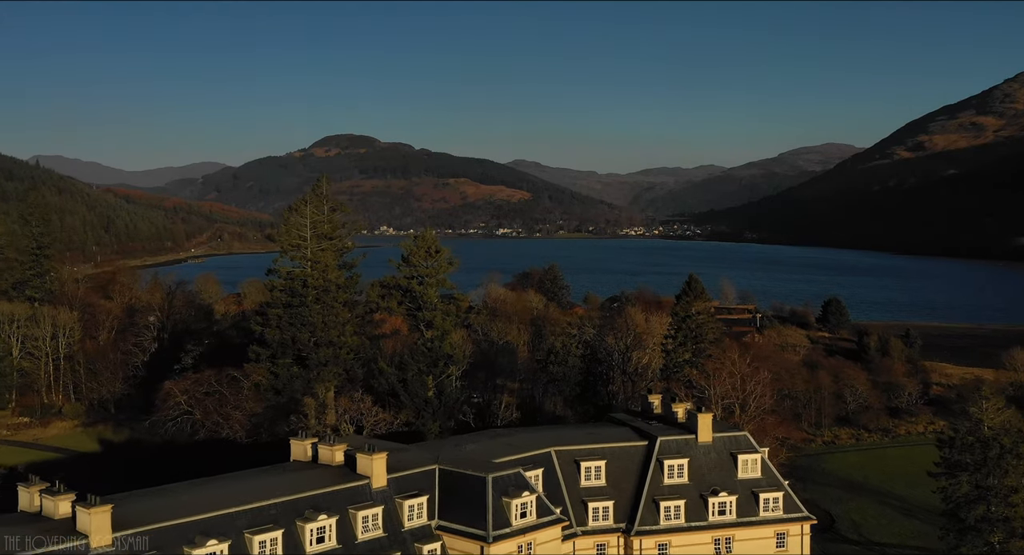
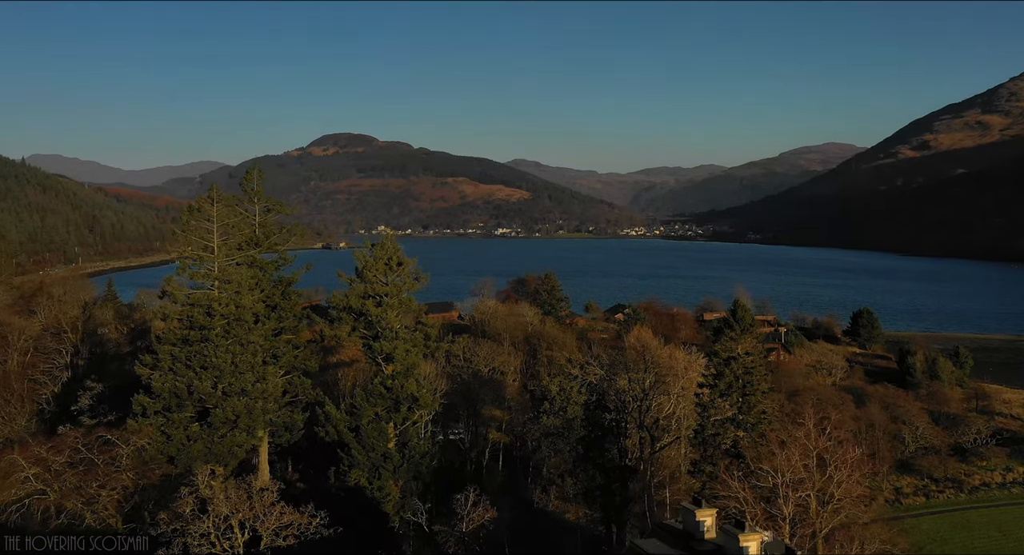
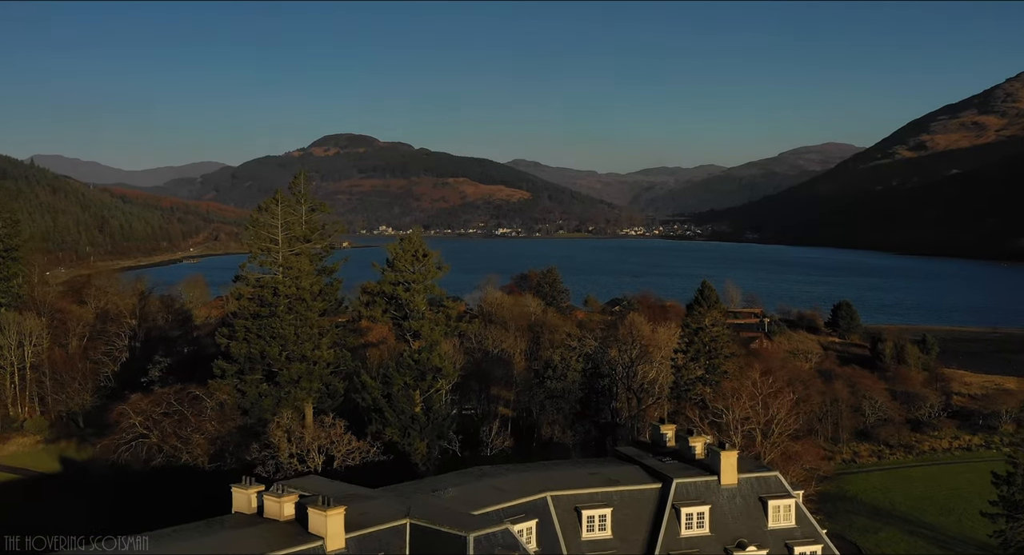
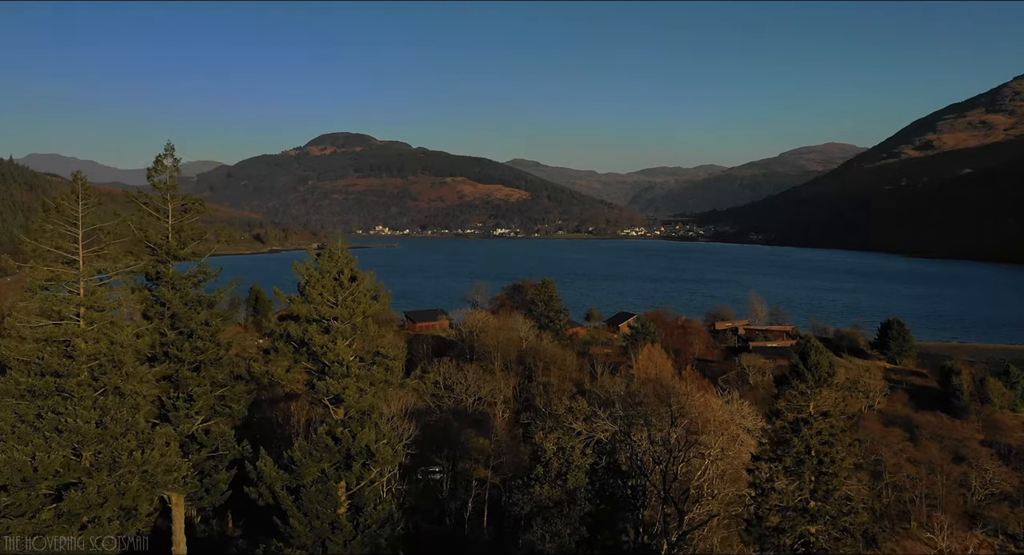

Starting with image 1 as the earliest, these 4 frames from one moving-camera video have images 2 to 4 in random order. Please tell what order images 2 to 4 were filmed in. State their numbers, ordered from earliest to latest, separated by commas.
3, 2, 4
